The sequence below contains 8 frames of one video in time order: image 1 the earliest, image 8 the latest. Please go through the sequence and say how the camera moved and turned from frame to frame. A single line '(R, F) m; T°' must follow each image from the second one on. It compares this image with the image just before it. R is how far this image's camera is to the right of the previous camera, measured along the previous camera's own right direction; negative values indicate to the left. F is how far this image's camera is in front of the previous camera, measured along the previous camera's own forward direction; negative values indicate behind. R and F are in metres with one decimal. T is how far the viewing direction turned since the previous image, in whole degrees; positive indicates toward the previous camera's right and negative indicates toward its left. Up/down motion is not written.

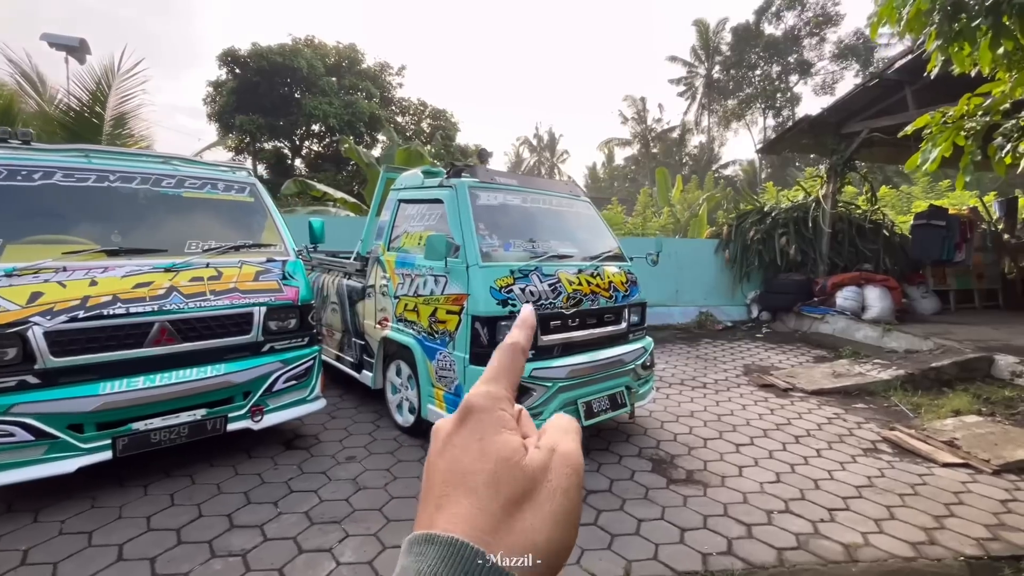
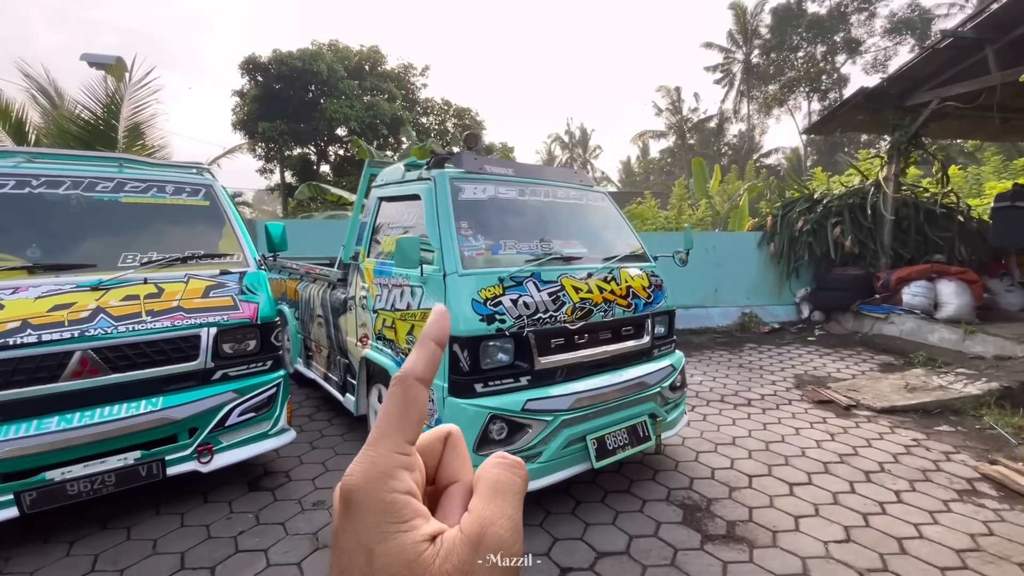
(+0.3, +0.7) m; -4°
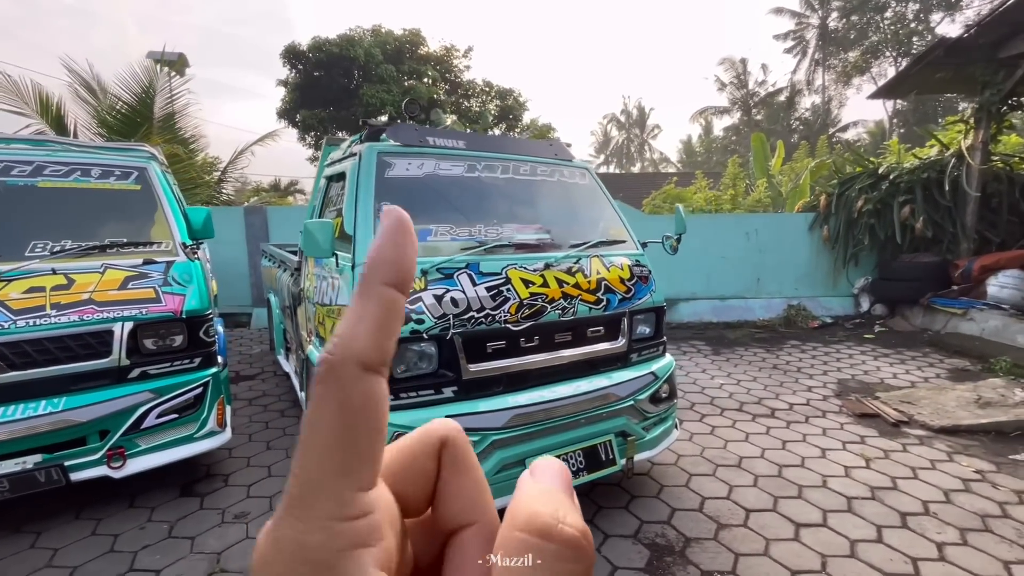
(+0.6, +0.5) m; -7°
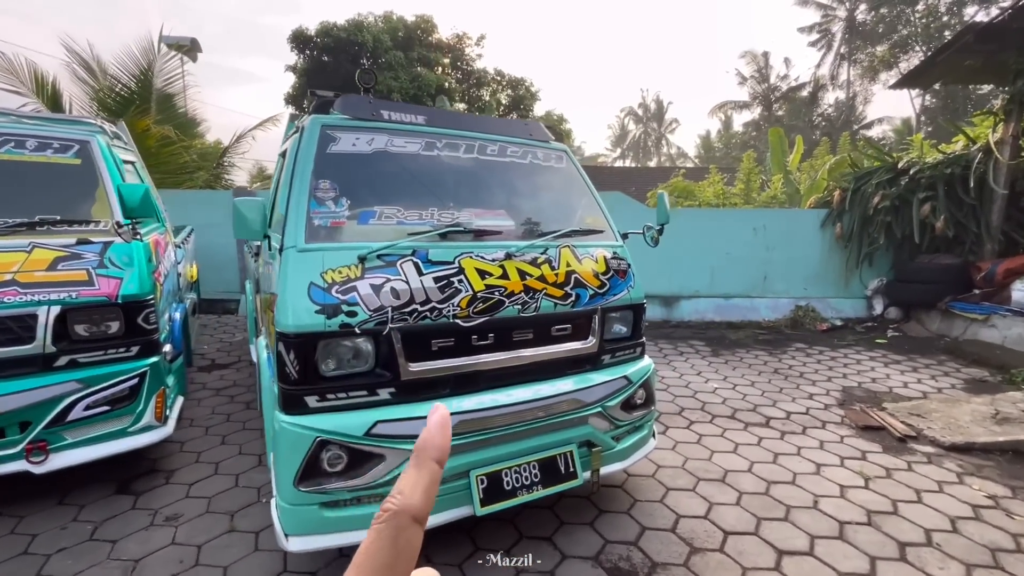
(+0.3, +0.3) m; -2°
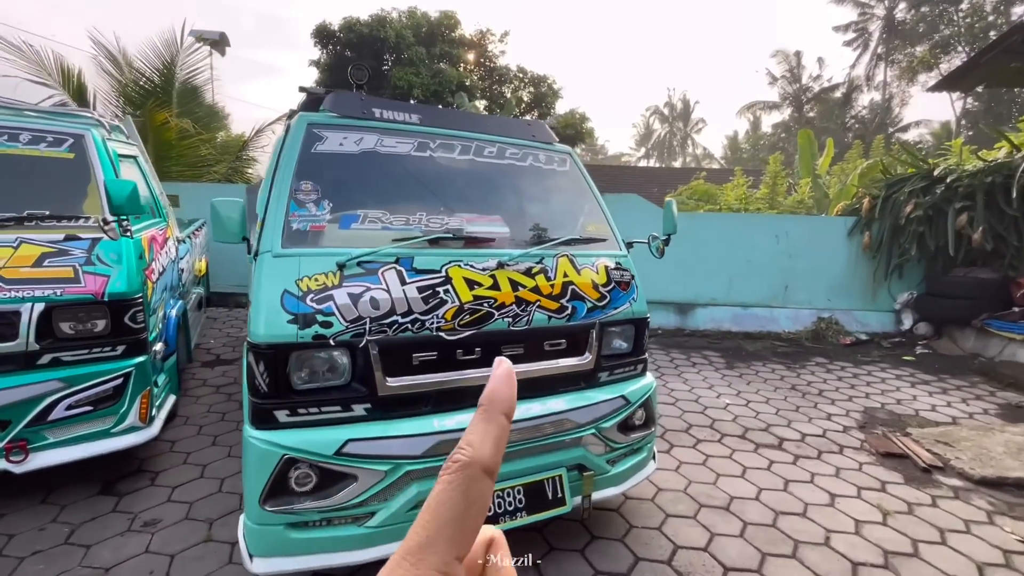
(+0.1, +0.1) m; -2°
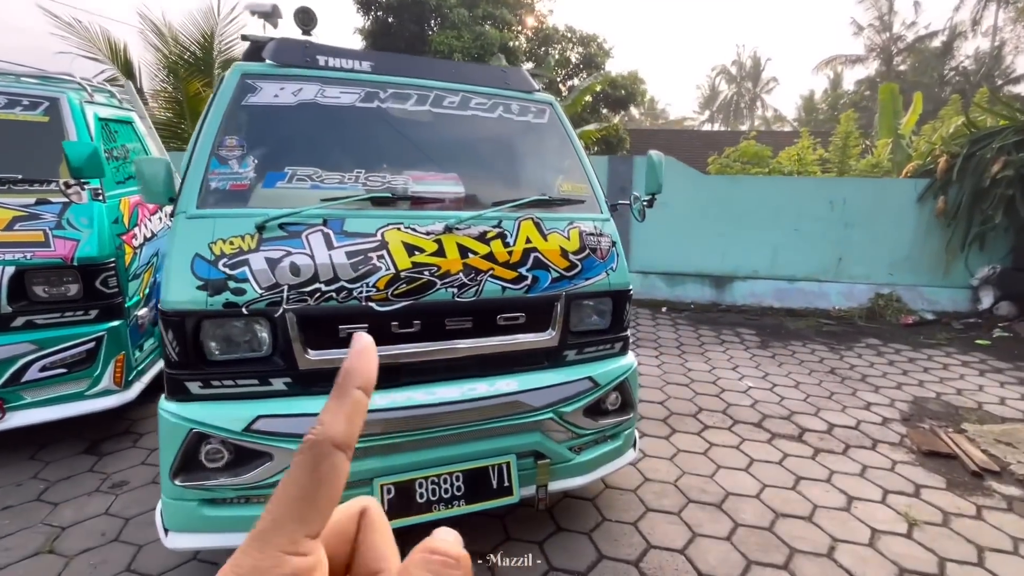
(+0.4, +0.3) m; -7°
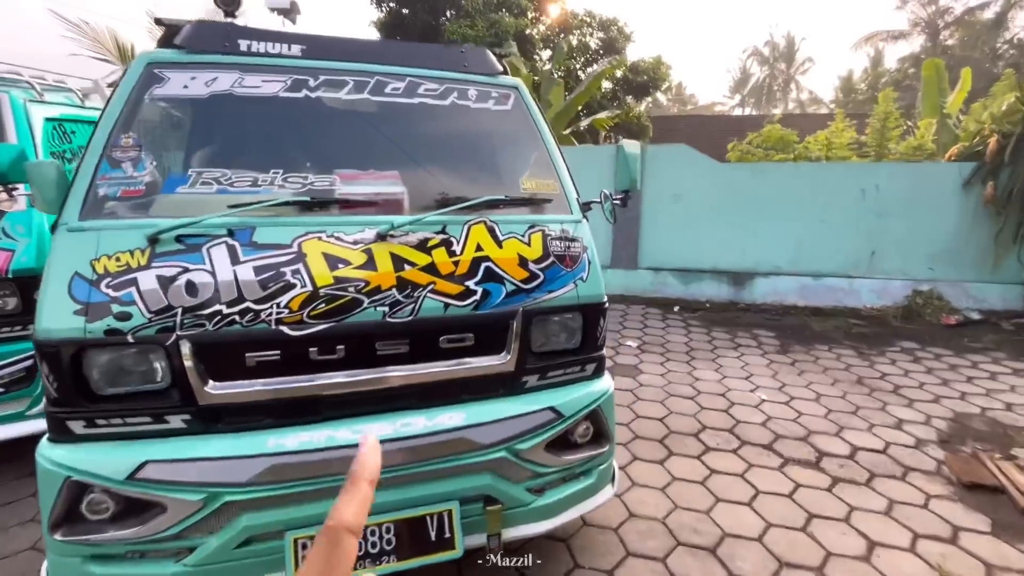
(+0.3, +0.3) m; -3°
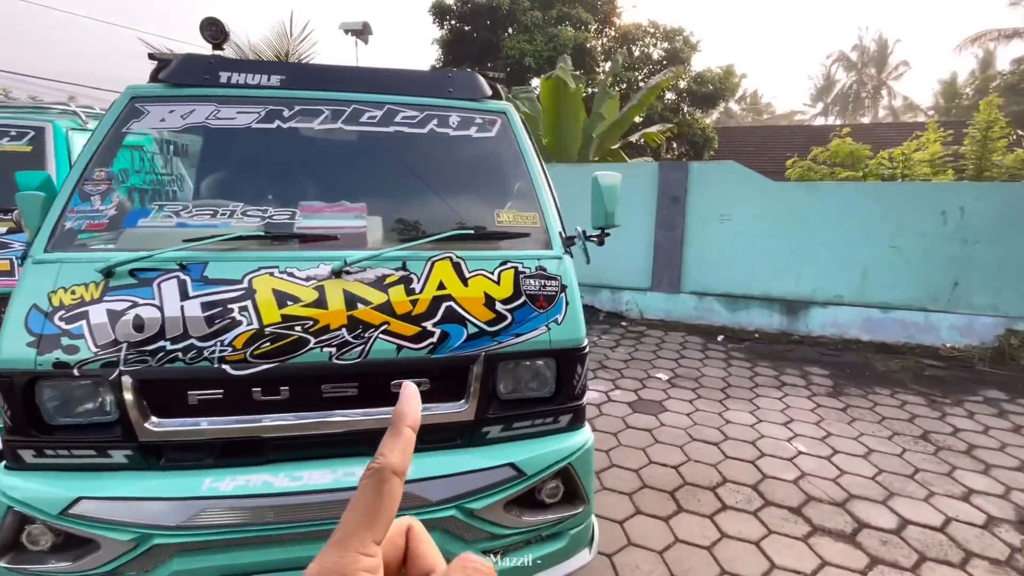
(+0.3, +0.2) m; -8°
